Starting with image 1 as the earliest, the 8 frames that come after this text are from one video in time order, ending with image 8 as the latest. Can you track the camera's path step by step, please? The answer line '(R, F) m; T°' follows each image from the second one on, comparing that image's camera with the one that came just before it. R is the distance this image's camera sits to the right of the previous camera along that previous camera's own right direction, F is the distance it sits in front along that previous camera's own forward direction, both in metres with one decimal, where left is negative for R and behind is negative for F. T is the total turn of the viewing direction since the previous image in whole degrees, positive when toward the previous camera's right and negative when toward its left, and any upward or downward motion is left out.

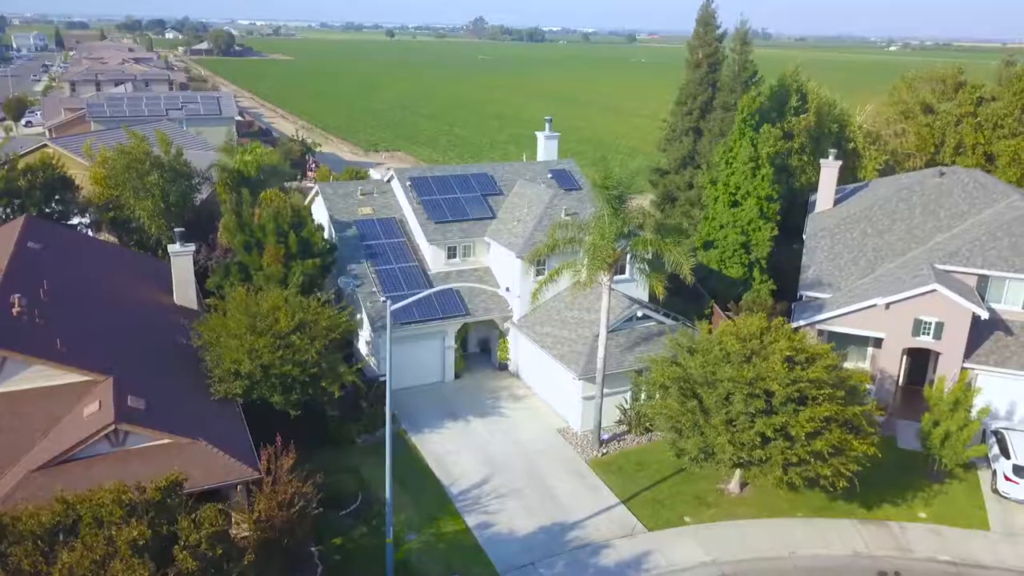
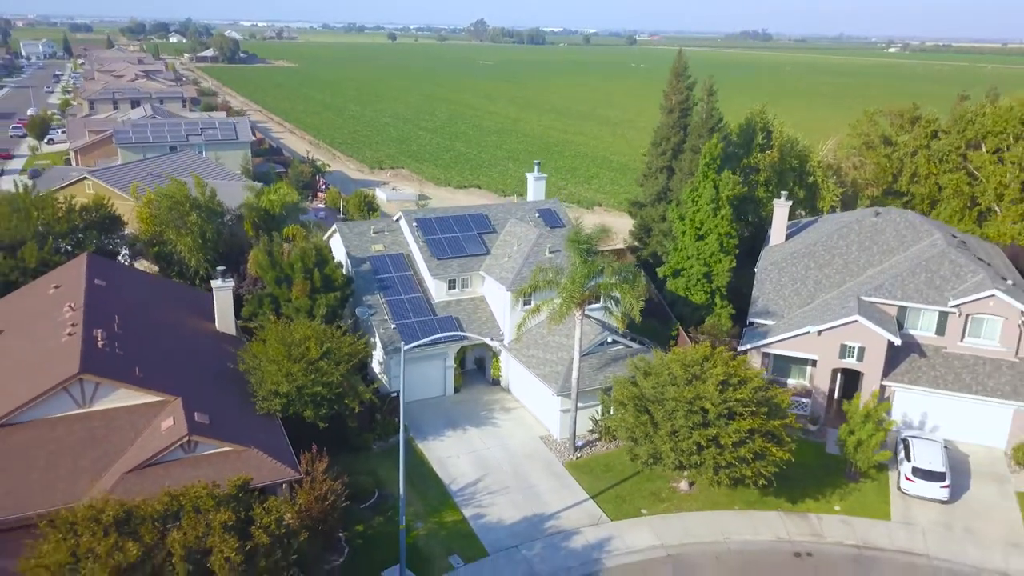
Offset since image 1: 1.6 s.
(+0.3, -3.7) m; 0°
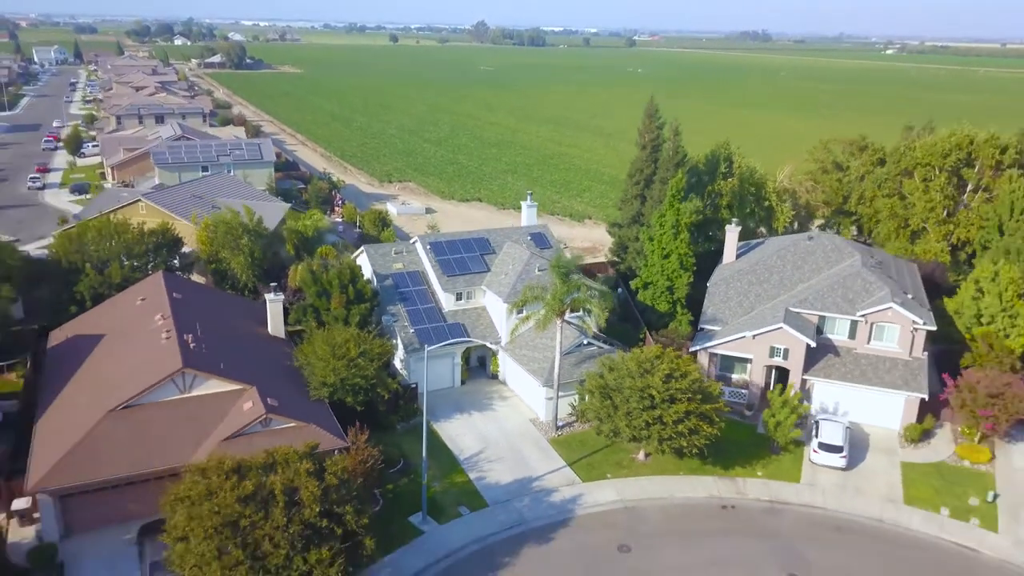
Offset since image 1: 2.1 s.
(+0.2, -5.9) m; 0°
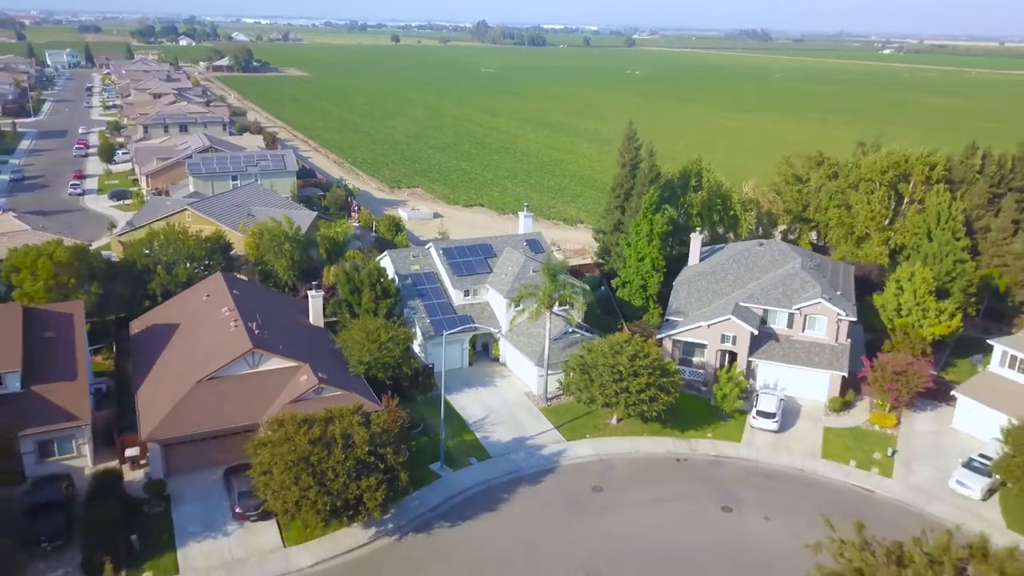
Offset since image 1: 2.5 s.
(+0.1, -6.6) m; 0°
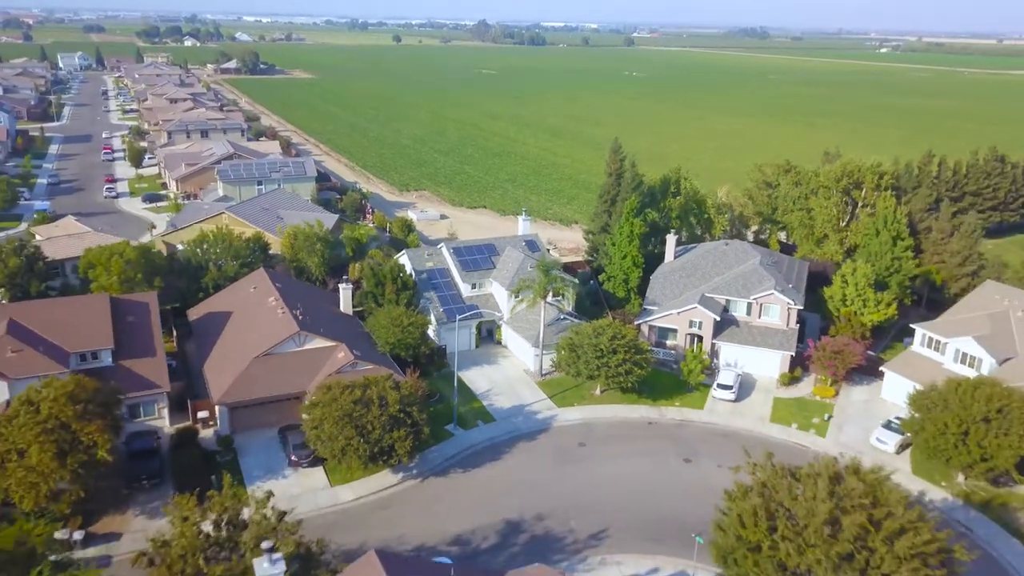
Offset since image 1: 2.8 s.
(0.0, -6.5) m; 0°
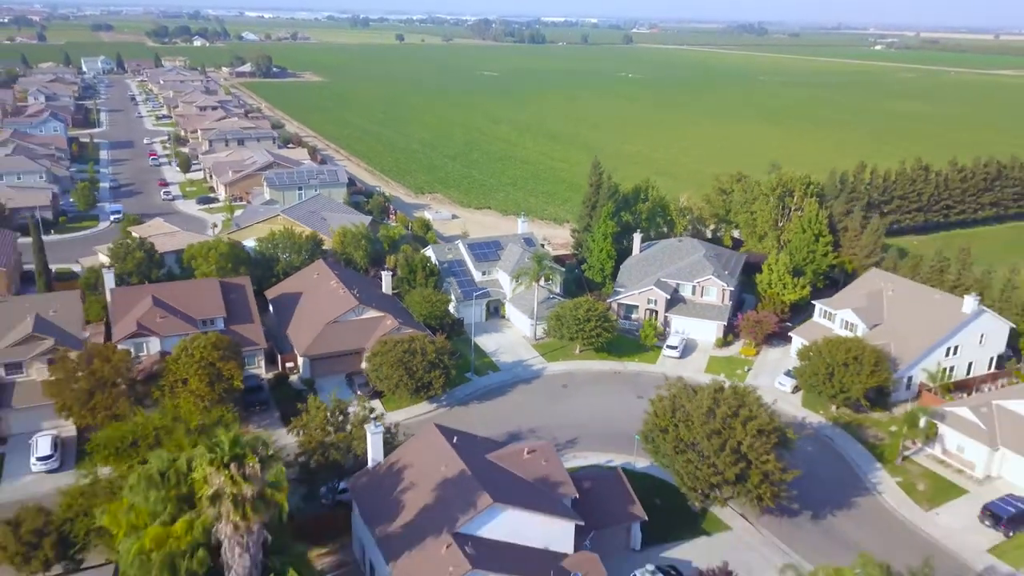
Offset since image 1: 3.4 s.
(-0.1, -13.4) m; 0°
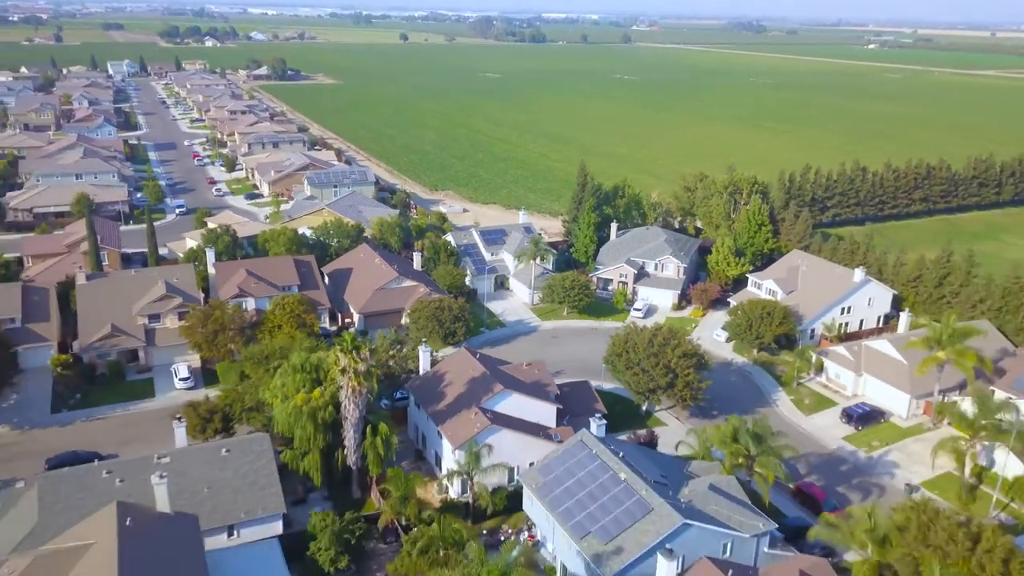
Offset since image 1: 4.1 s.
(-0.2, -15.9) m; 0°
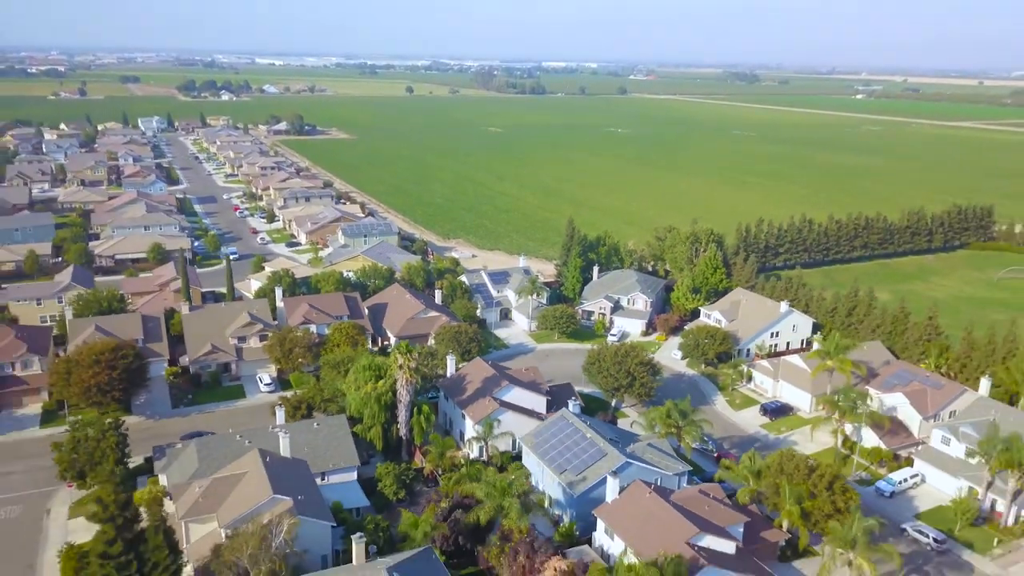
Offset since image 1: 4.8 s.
(-0.1, -18.3) m; 0°
